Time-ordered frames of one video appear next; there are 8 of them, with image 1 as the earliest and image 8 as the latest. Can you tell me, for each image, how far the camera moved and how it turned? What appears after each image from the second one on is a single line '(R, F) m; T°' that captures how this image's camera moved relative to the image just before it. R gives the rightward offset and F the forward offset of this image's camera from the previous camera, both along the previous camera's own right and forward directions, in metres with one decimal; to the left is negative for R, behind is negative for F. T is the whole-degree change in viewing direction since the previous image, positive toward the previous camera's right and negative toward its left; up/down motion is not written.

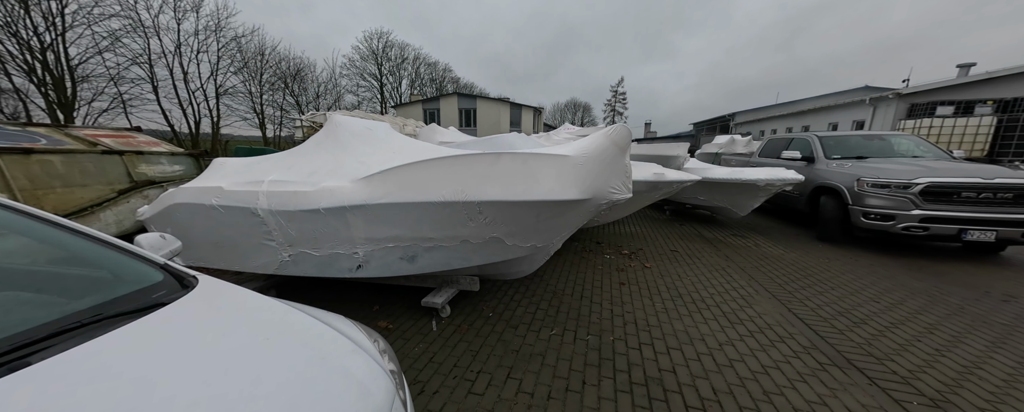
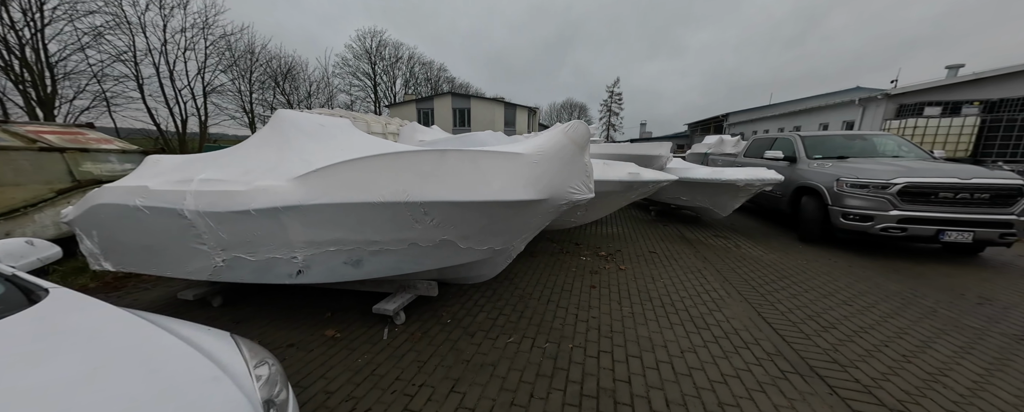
(+0.3, +0.1) m; +1°
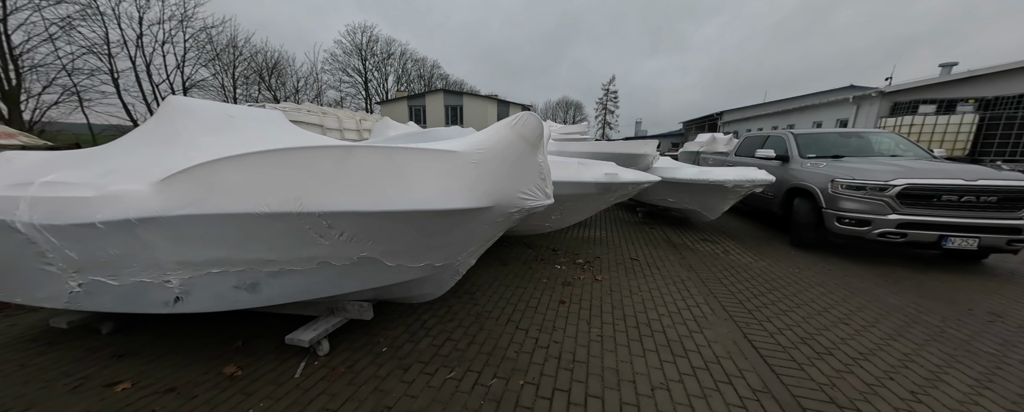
(+0.4, +0.4) m; +1°
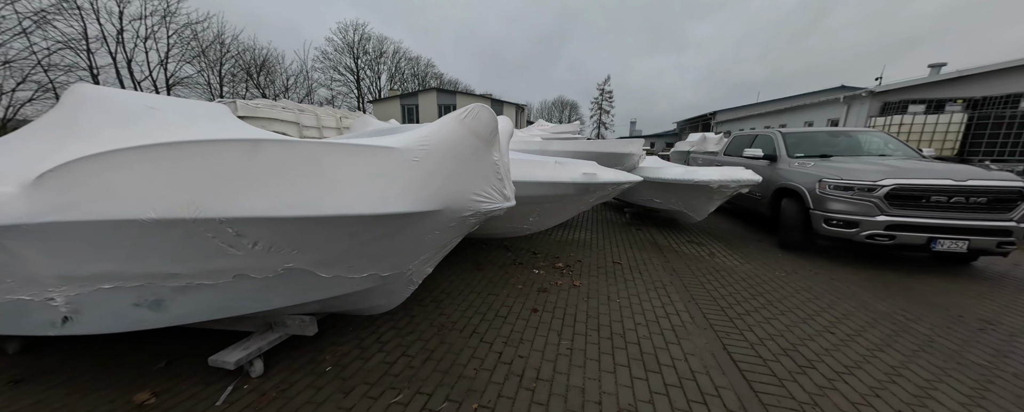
(+0.3, +0.2) m; +1°
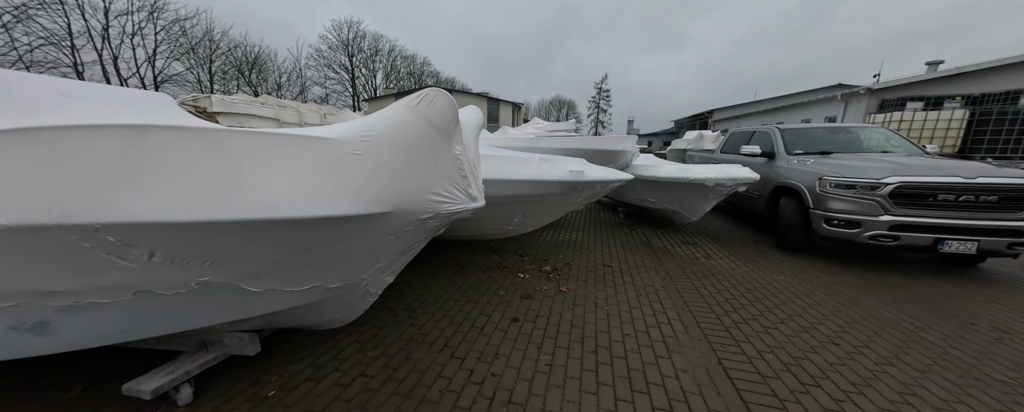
(+0.2, +0.2) m; 0°
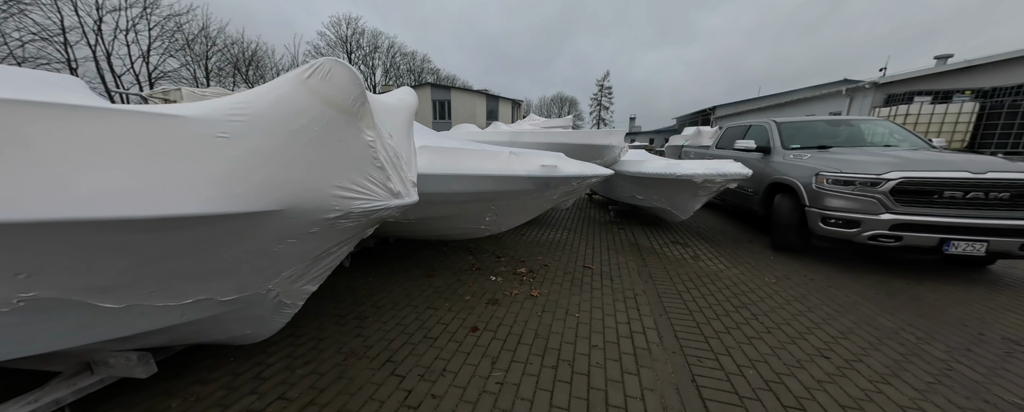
(+0.3, +0.2) m; 0°
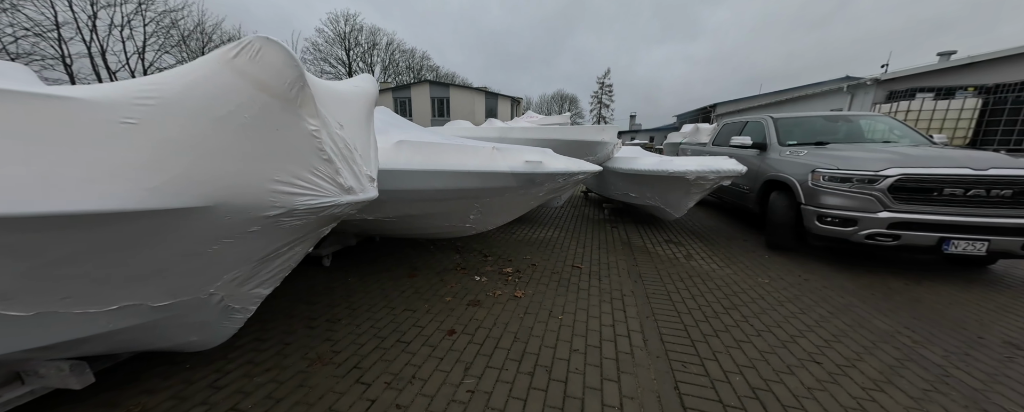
(+0.2, +0.1) m; 0°
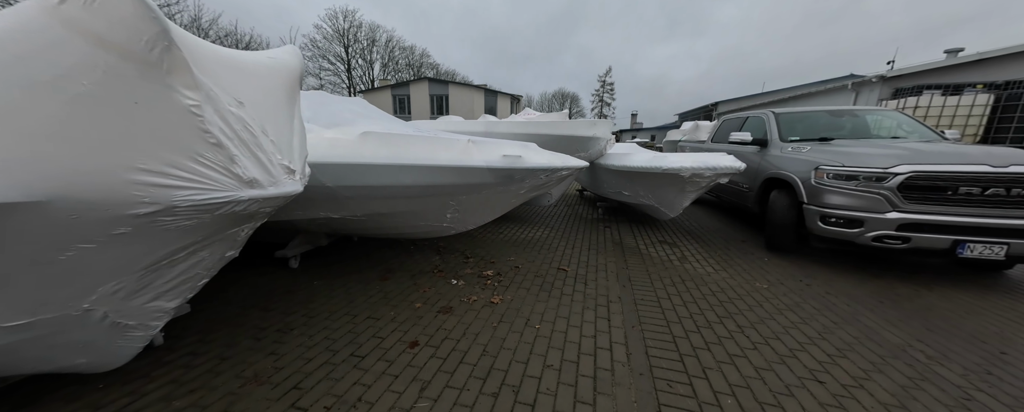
(+0.2, +0.2) m; 0°
